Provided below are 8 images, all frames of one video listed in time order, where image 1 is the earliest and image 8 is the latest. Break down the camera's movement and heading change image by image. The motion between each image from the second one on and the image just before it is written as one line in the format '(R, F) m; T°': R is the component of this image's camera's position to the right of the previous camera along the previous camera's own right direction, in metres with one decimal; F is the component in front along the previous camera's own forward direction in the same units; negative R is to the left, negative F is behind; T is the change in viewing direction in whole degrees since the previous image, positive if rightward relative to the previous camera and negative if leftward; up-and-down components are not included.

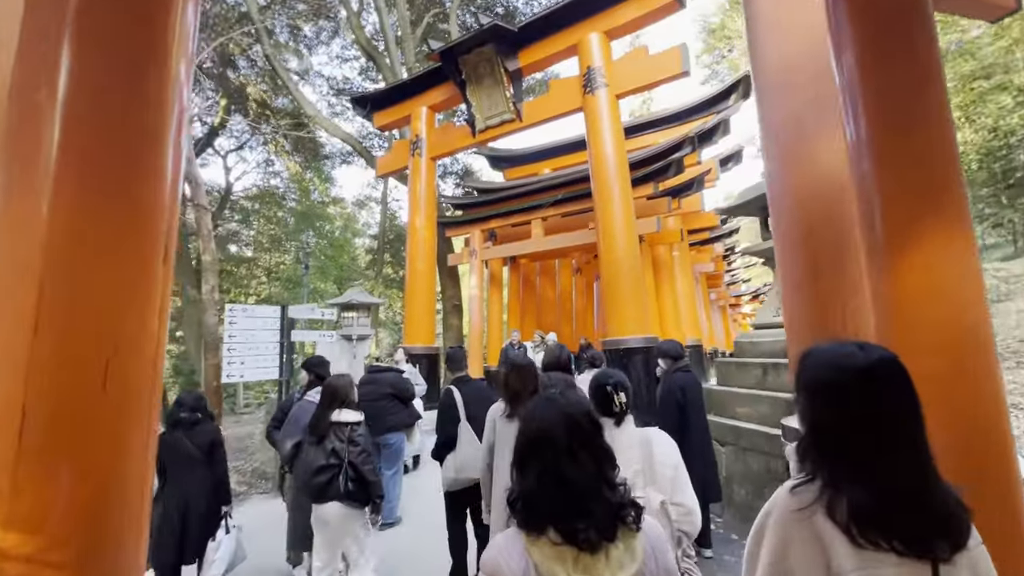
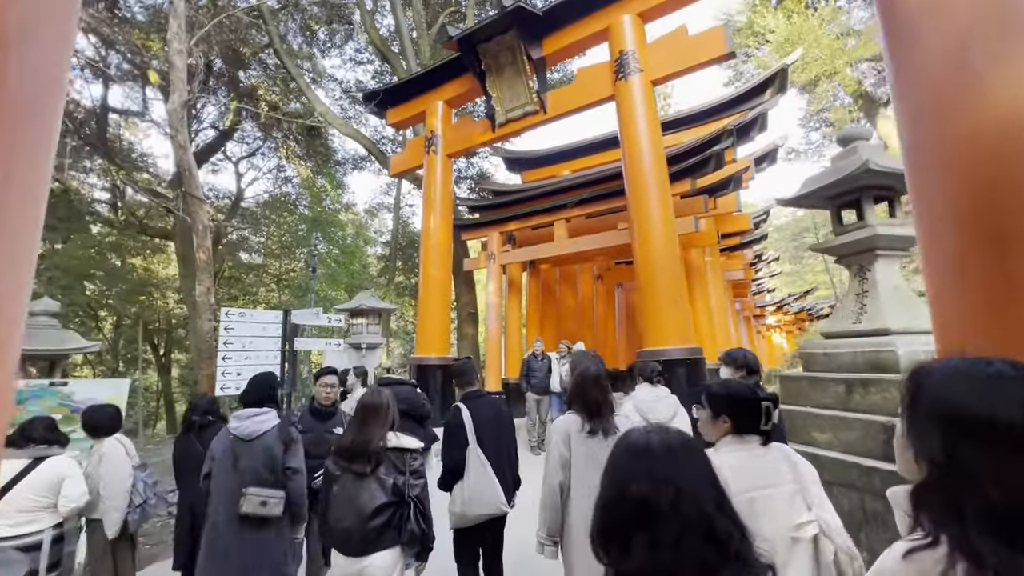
(-0.2, +0.7) m; -1°
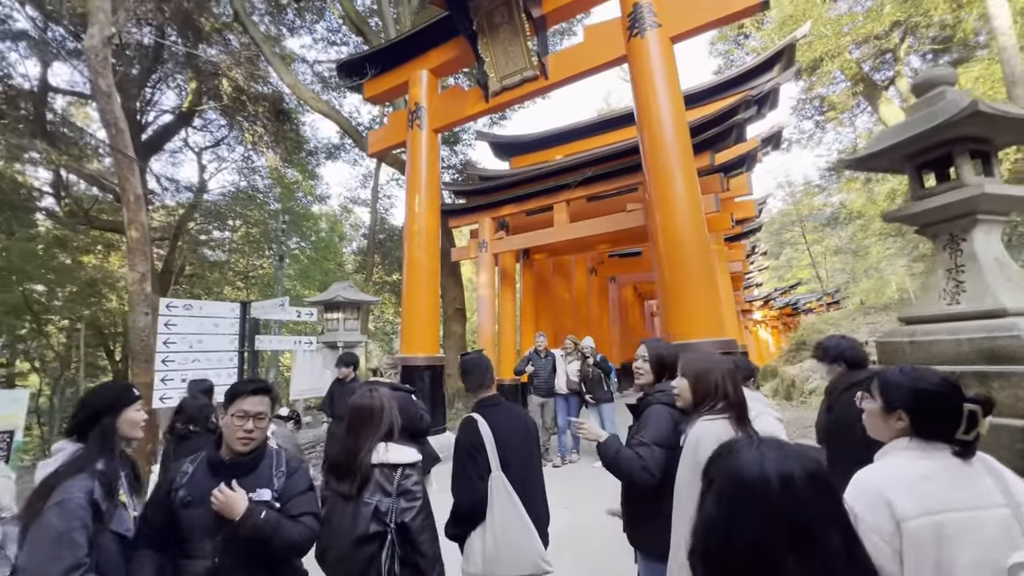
(-0.3, +0.9) m; +3°
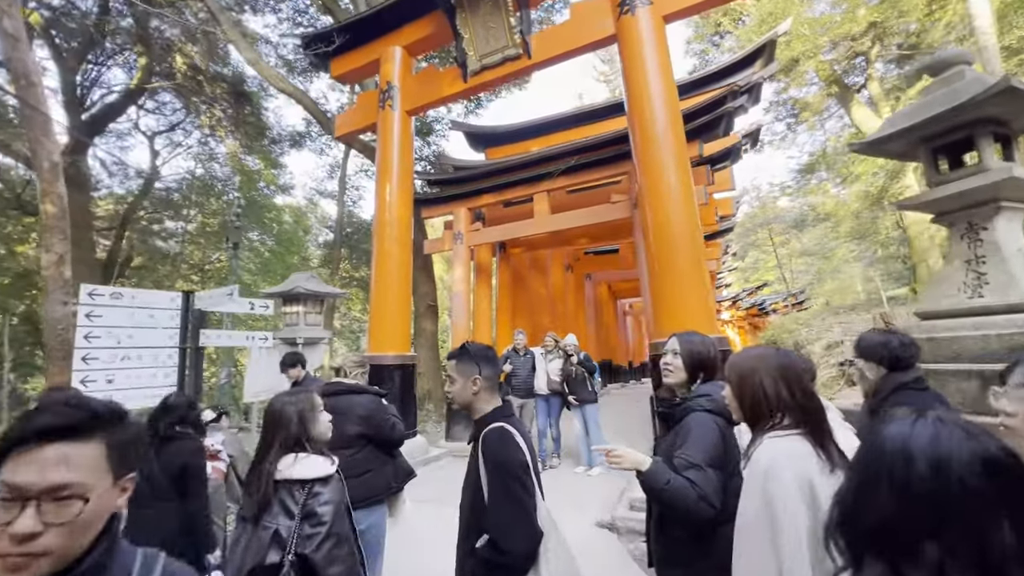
(-0.1, +0.4) m; +4°
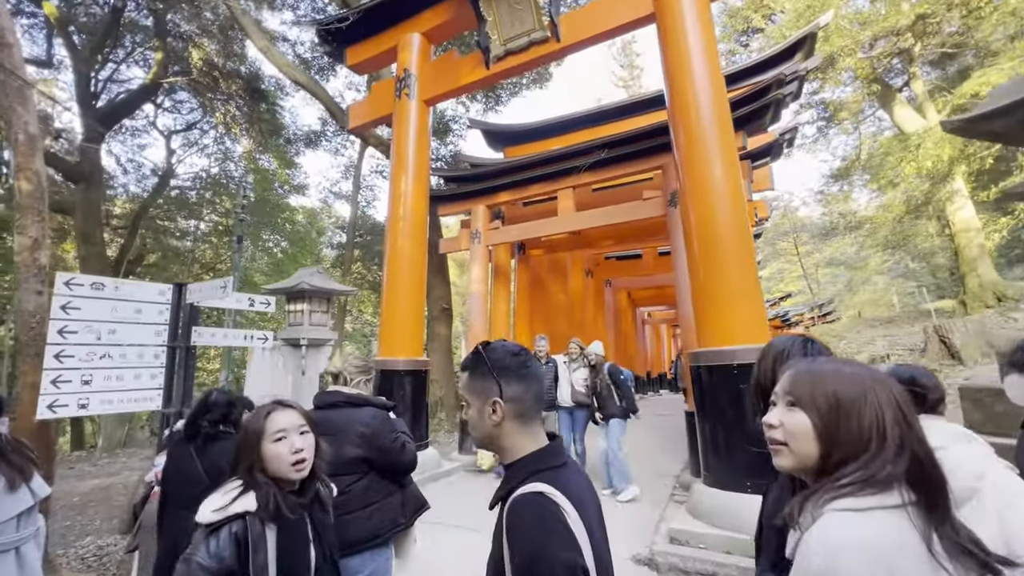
(-0.1, +0.5) m; -2°
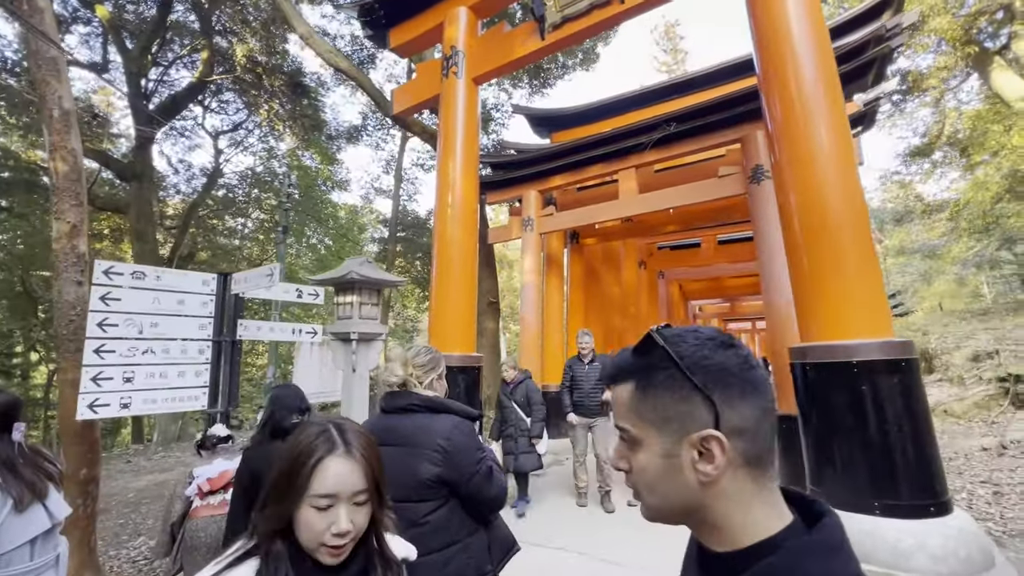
(-0.3, +0.5) m; -4°
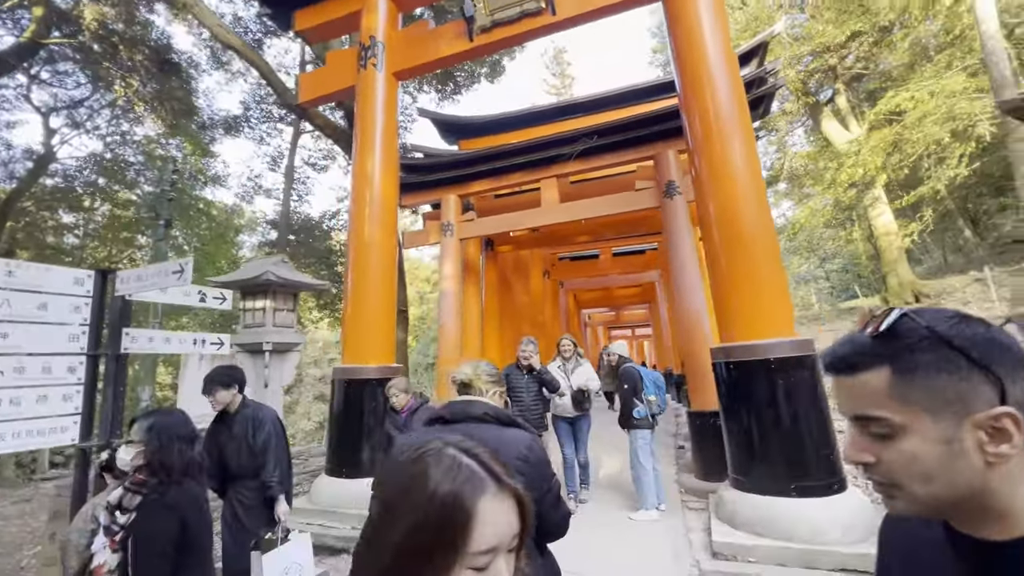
(-0.5, +0.2) m; +14°
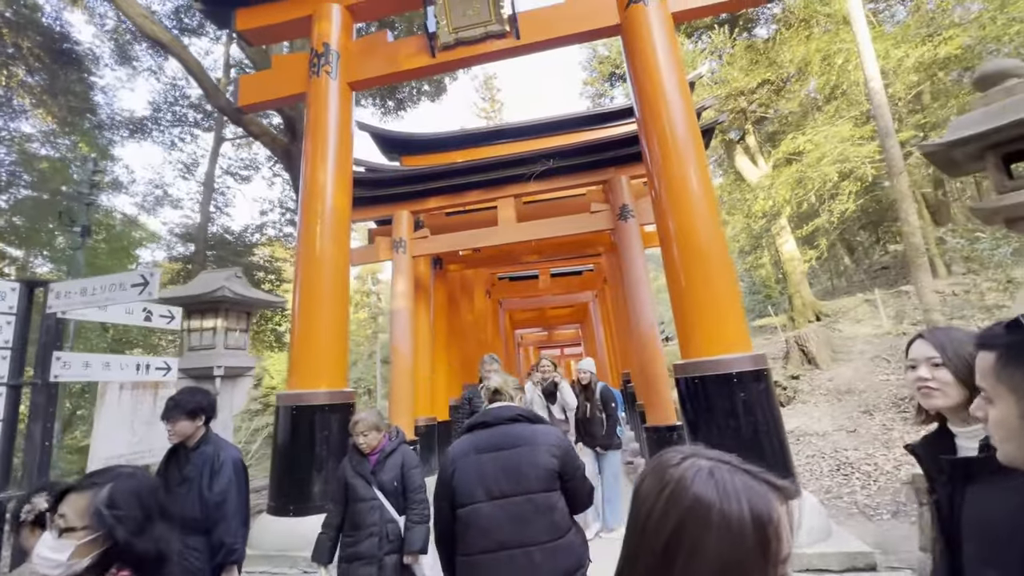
(-0.4, +0.1) m; +9°
